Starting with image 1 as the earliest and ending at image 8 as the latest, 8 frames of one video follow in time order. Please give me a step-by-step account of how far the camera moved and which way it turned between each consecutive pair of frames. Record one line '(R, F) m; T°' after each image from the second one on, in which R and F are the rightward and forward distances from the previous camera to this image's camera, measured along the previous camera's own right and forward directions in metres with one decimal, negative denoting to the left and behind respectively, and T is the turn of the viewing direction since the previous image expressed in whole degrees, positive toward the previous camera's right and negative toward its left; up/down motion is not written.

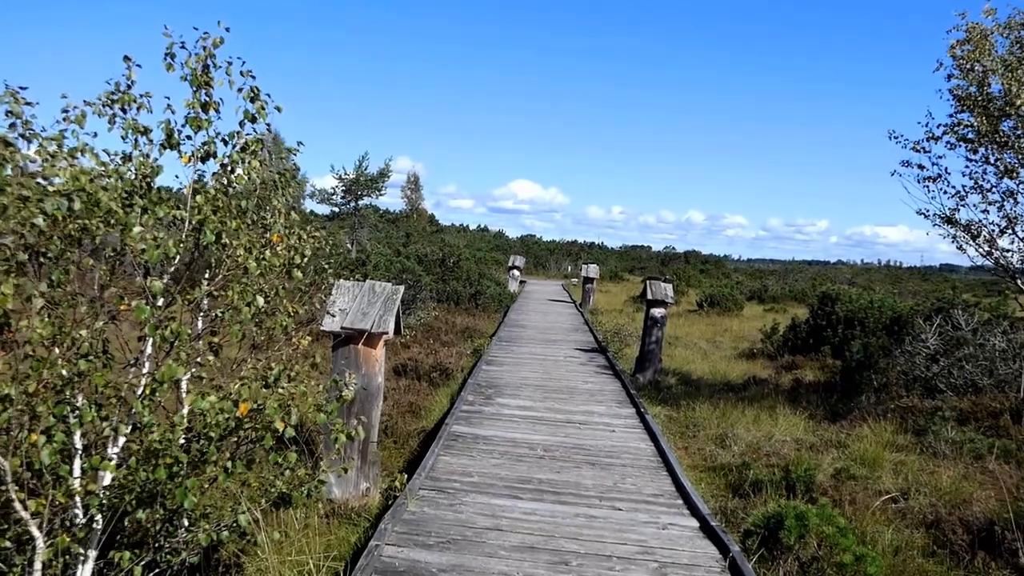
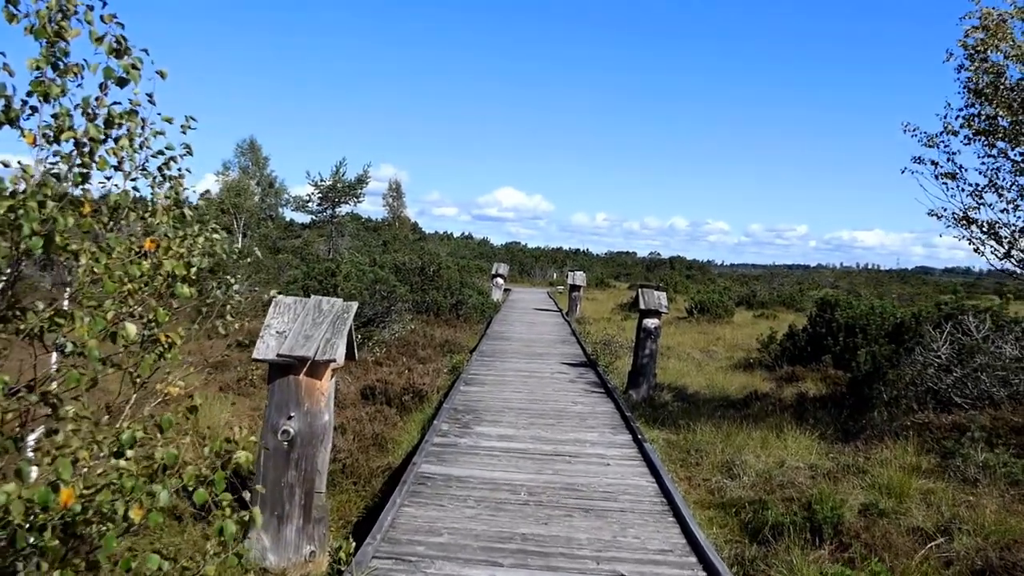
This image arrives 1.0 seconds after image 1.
(+0.1, +0.8) m; +2°
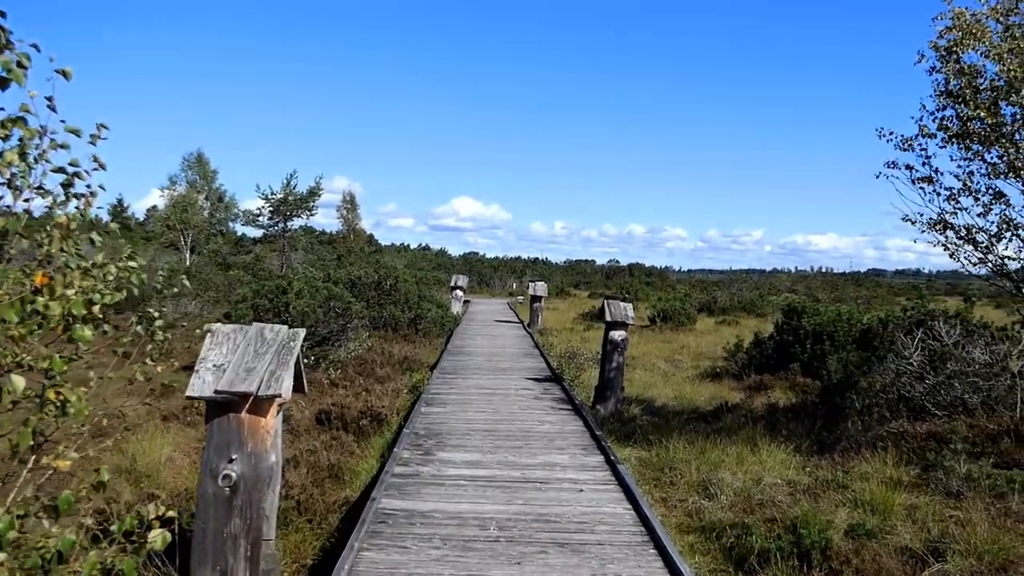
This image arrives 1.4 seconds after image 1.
(0.0, +0.3) m; +4°
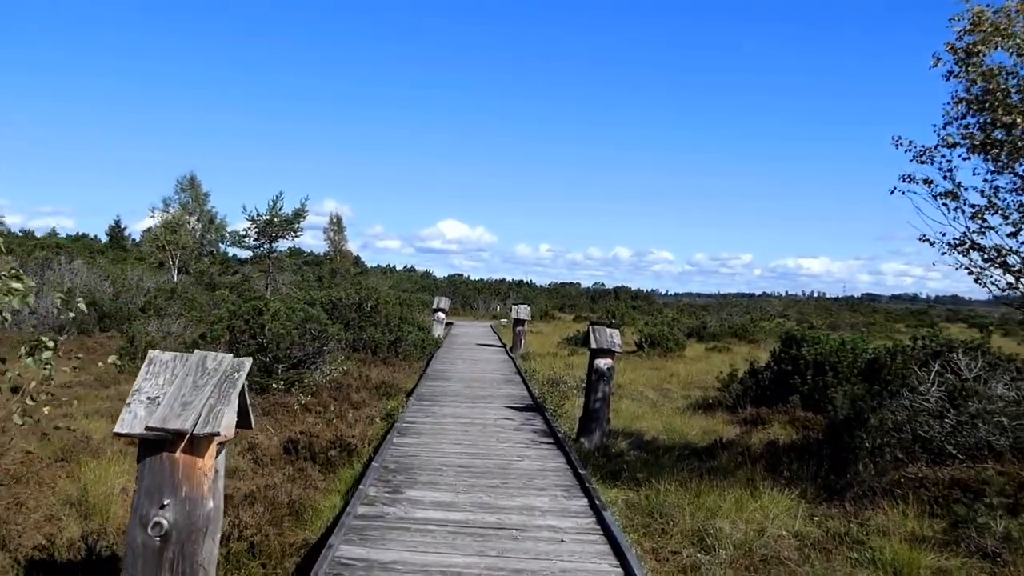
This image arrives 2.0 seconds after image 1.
(+0.1, +0.6) m; +2°
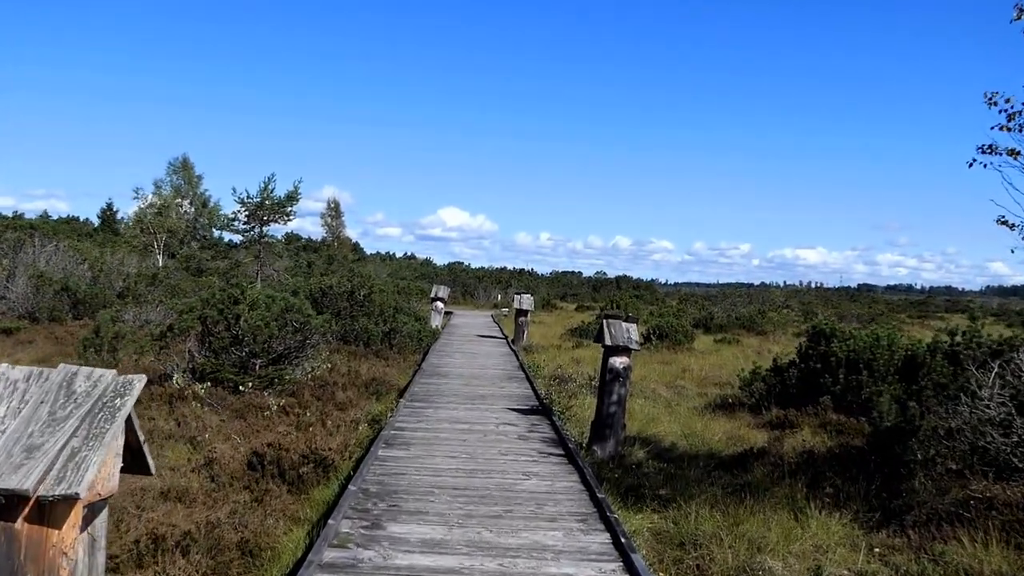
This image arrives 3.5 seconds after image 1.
(-0.1, +0.9) m; 0°
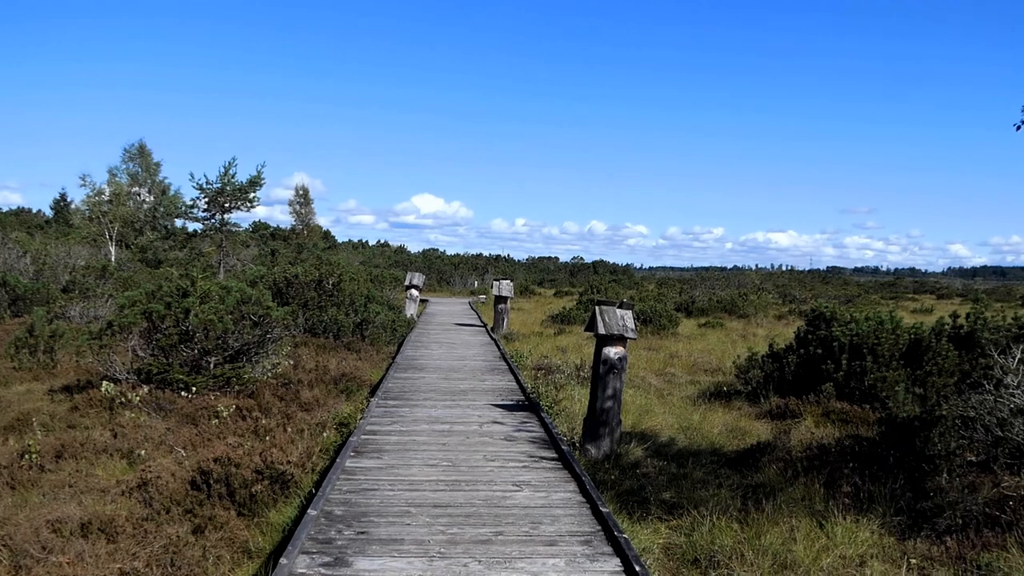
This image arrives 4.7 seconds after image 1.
(-0.1, +0.7) m; +3°
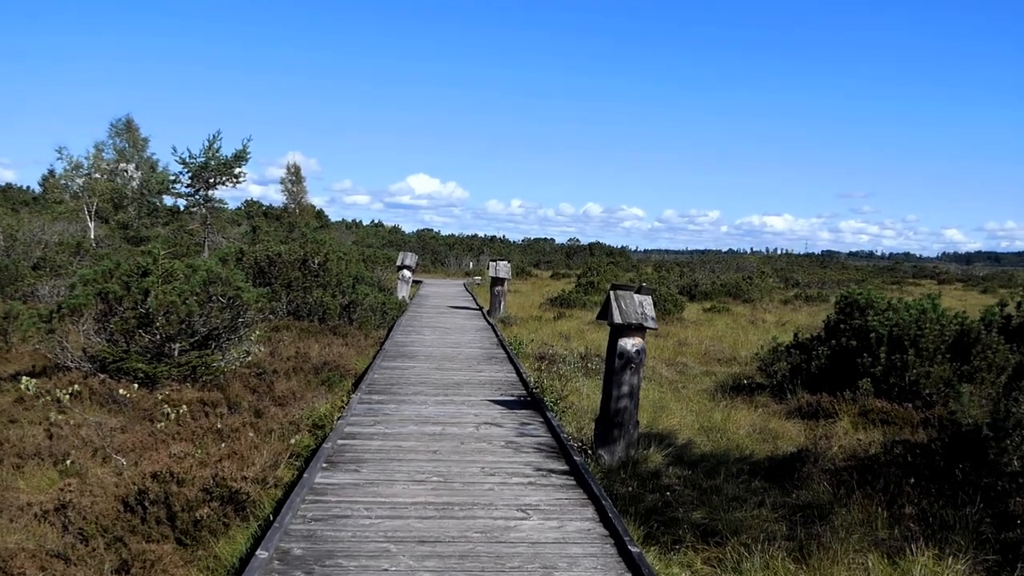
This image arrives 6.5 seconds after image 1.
(-0.1, +1.0) m; +1°
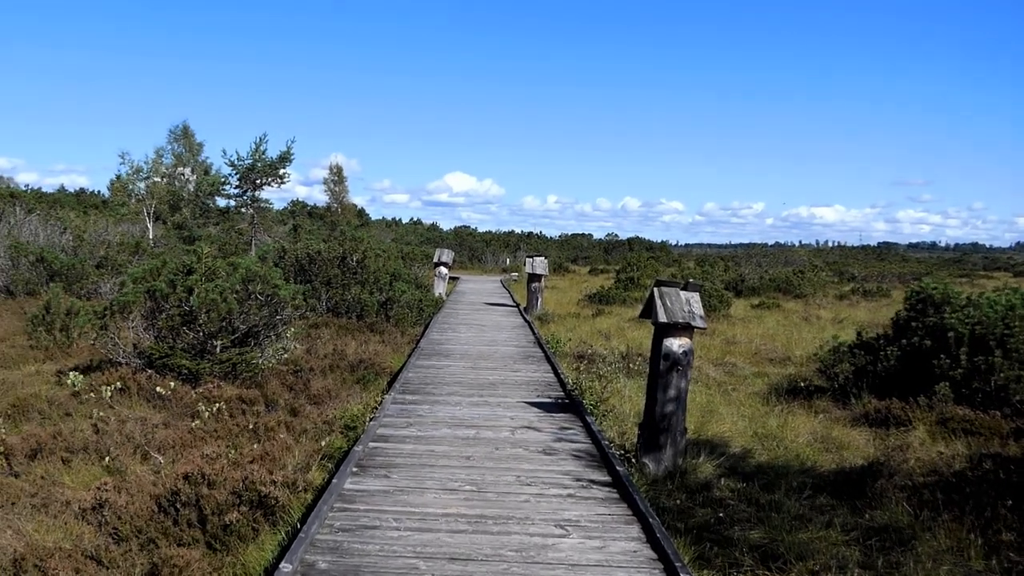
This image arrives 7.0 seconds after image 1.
(0.0, +0.3) m; -4°
